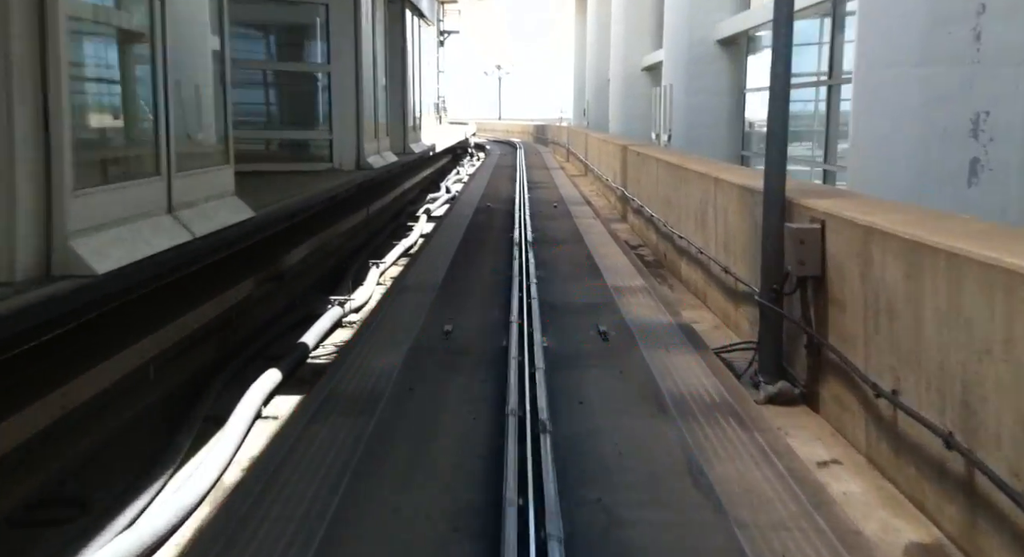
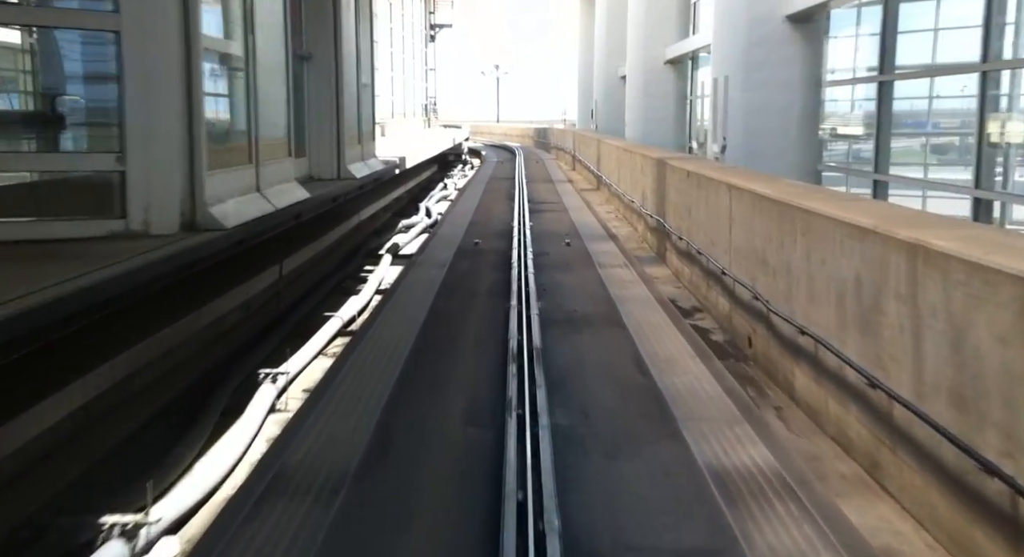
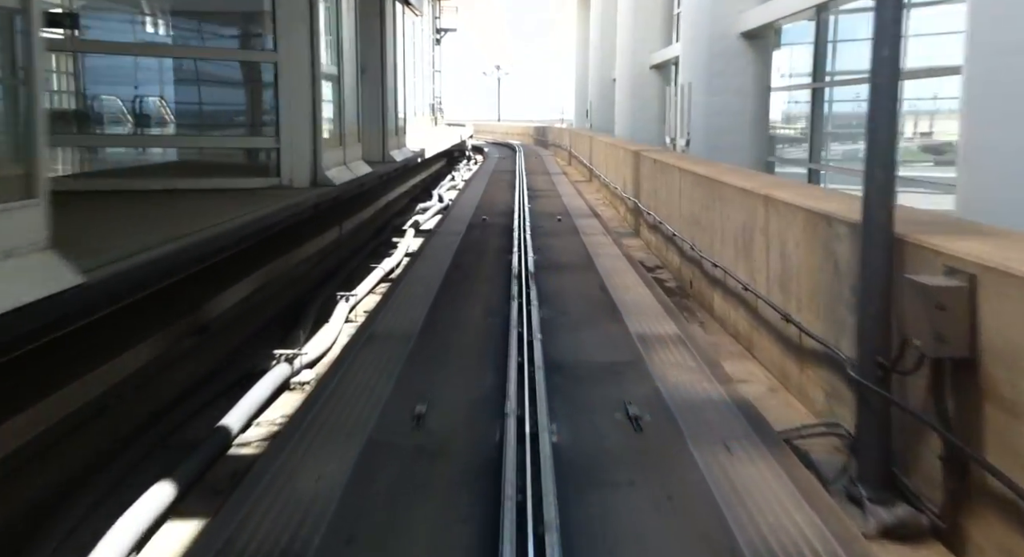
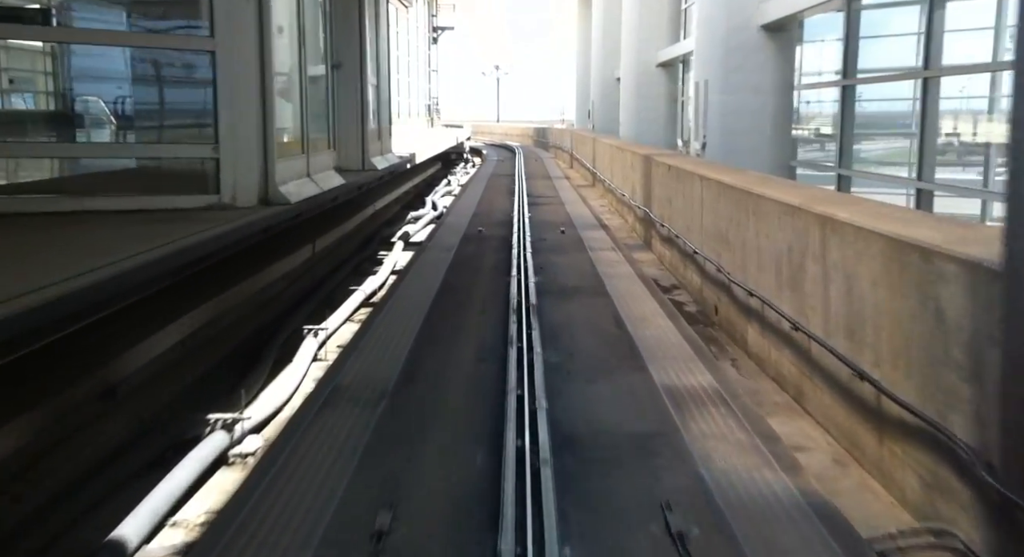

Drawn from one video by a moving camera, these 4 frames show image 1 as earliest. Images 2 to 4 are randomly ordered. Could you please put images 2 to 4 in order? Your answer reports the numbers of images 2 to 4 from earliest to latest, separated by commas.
3, 4, 2
